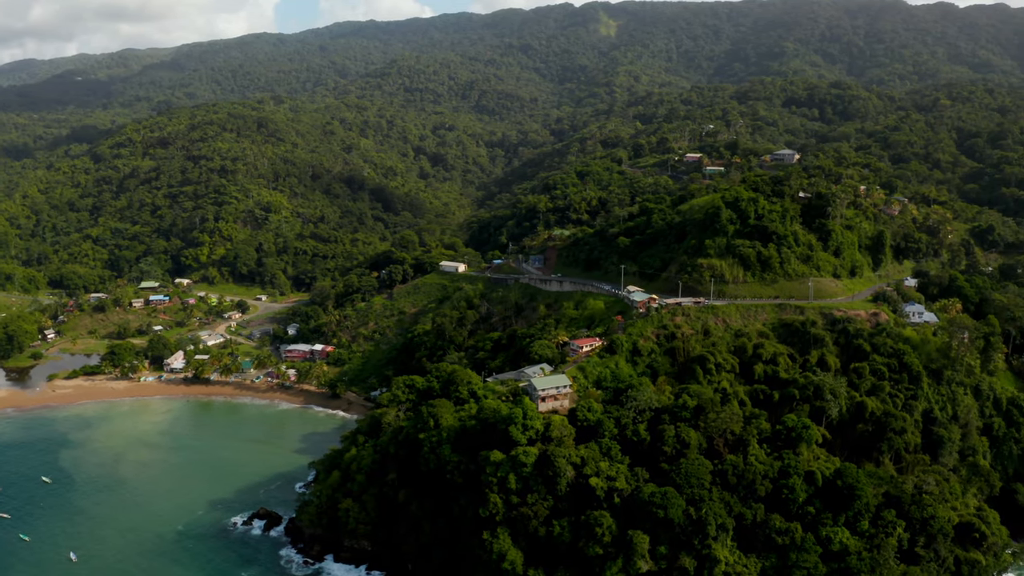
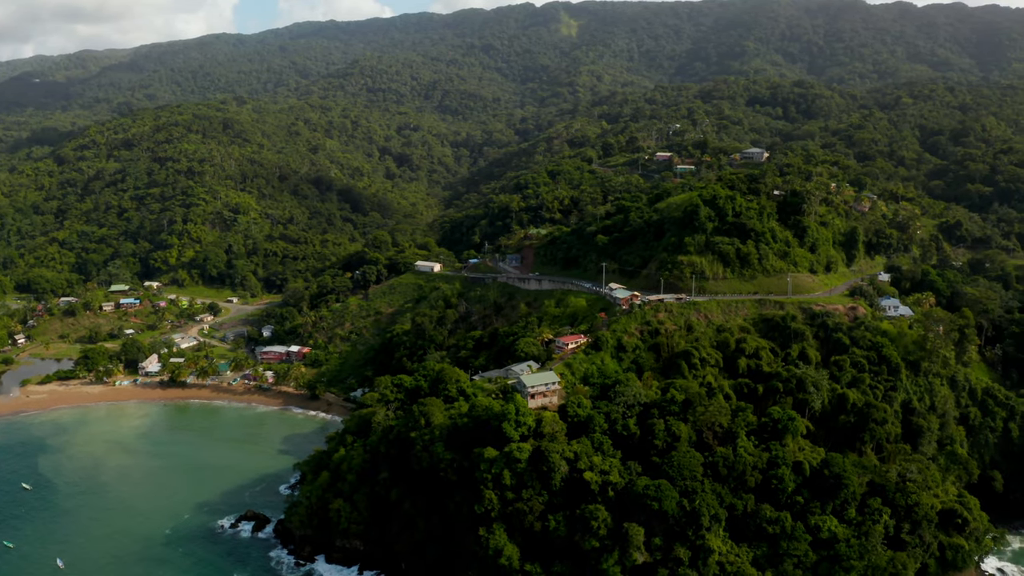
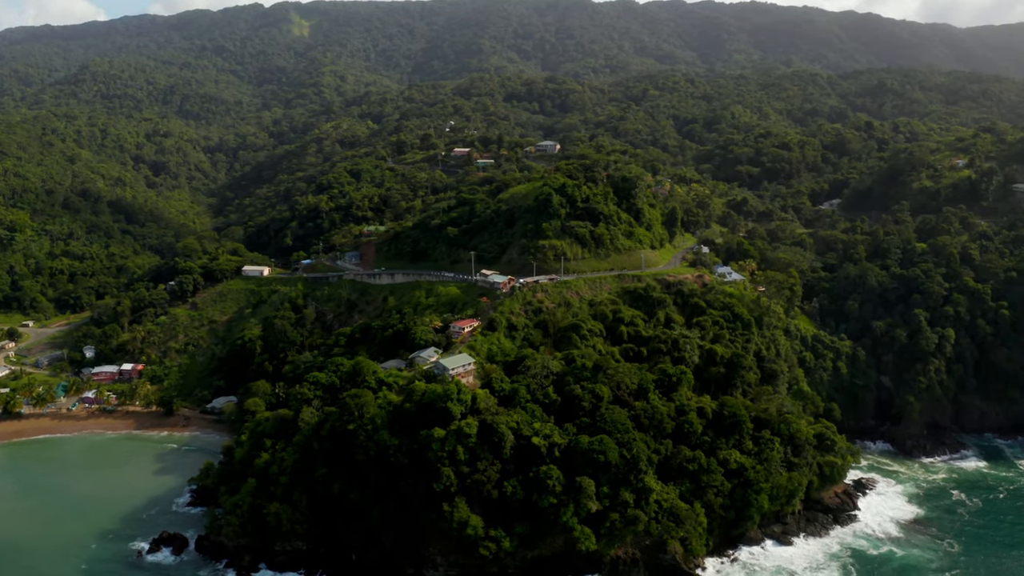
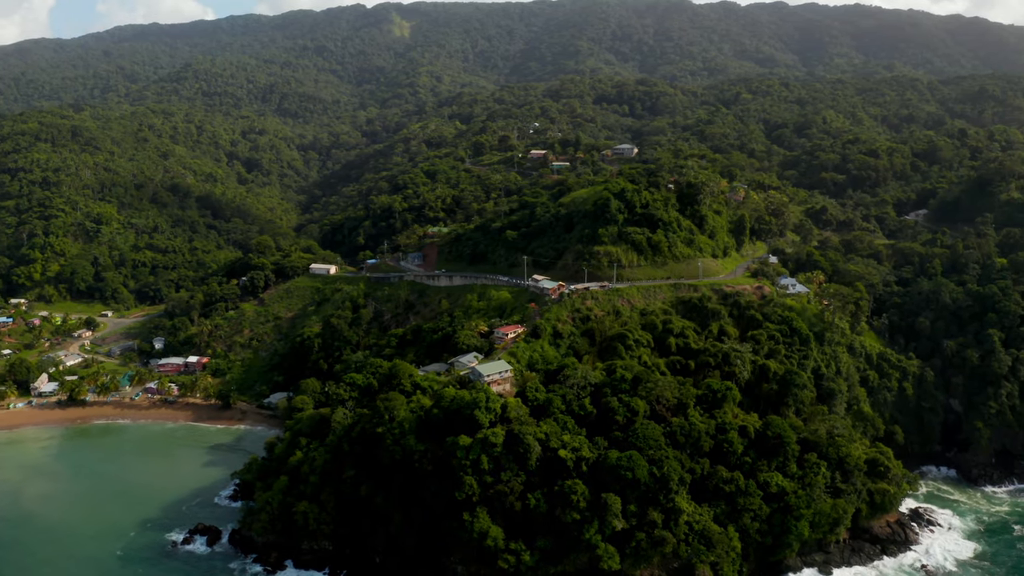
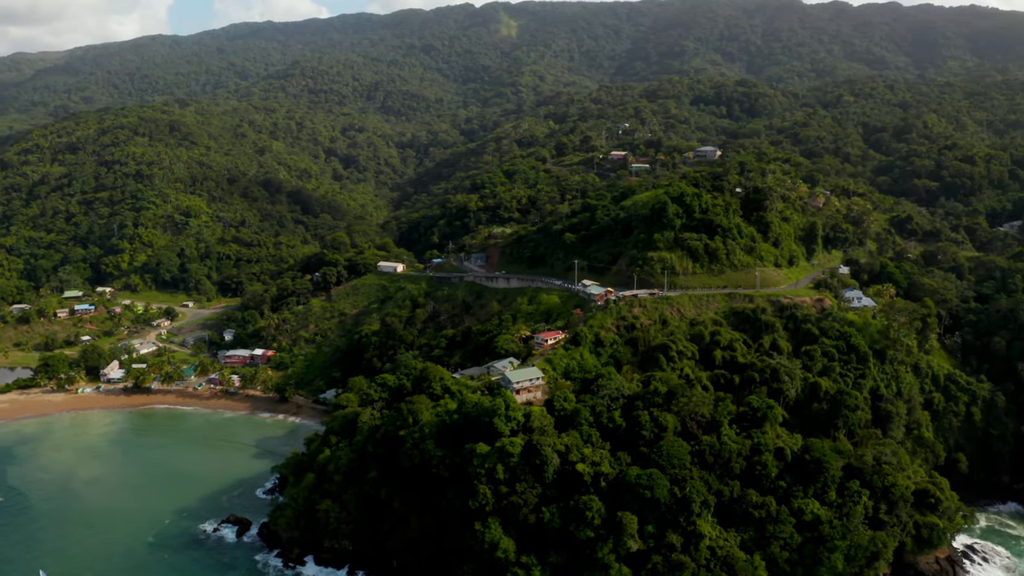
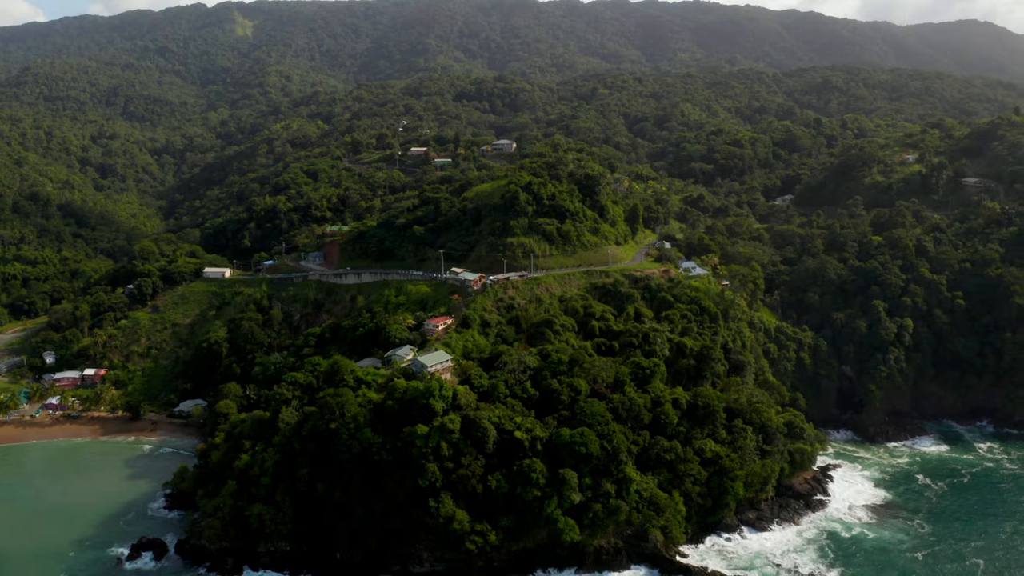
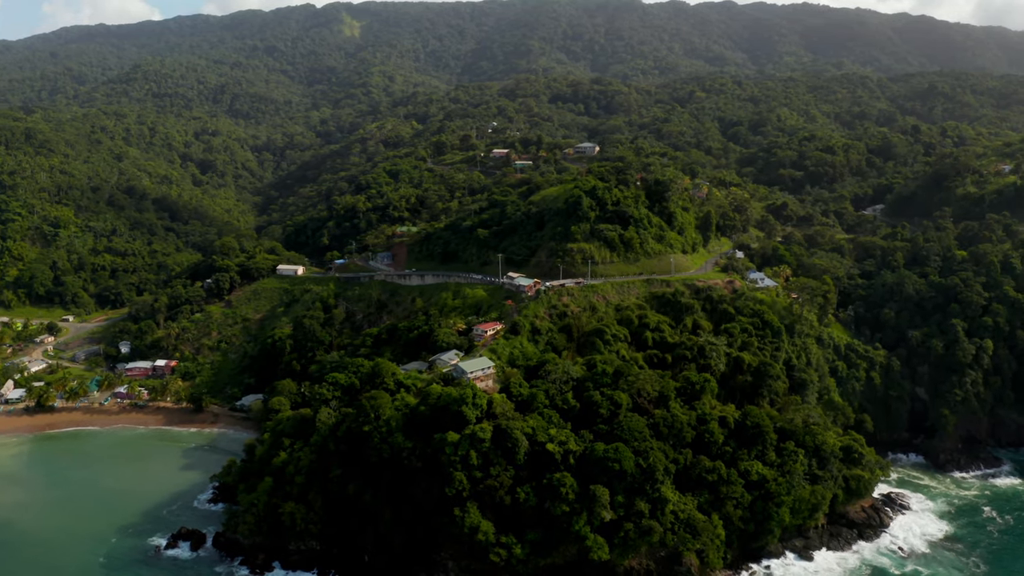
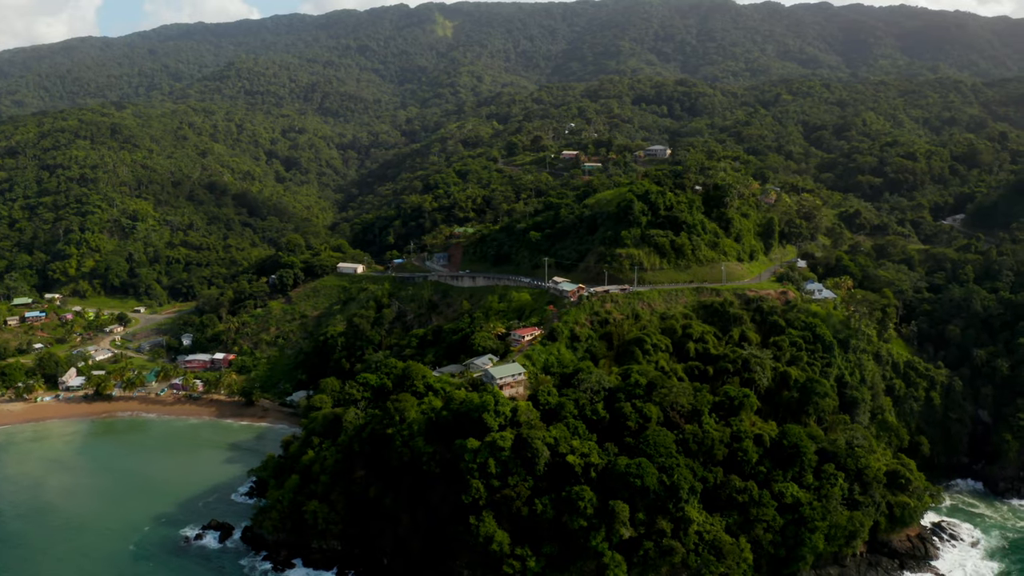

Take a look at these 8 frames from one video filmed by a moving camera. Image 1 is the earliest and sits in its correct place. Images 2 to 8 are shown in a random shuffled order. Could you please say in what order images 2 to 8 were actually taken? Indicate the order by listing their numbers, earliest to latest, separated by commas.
2, 5, 8, 4, 7, 3, 6
